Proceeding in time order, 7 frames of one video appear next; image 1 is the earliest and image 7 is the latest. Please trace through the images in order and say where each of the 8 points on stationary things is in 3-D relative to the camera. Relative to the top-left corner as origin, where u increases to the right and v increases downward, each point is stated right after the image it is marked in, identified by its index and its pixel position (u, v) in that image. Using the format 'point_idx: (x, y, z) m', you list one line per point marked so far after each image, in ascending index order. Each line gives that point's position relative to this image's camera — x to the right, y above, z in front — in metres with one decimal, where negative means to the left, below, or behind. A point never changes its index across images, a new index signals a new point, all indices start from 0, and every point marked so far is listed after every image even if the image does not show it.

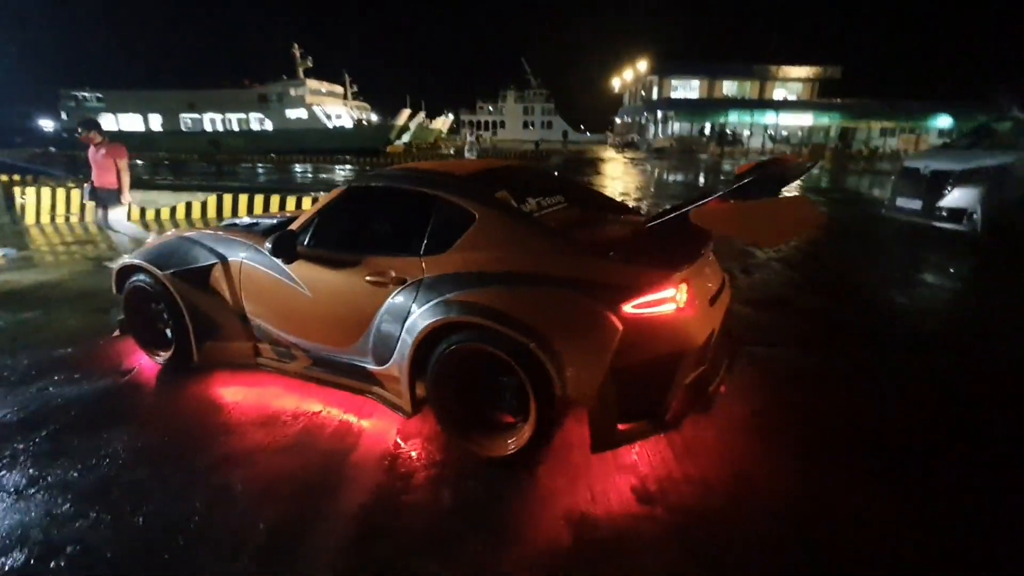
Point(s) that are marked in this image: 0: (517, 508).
0: (0.0, -1.1, +3.0) m
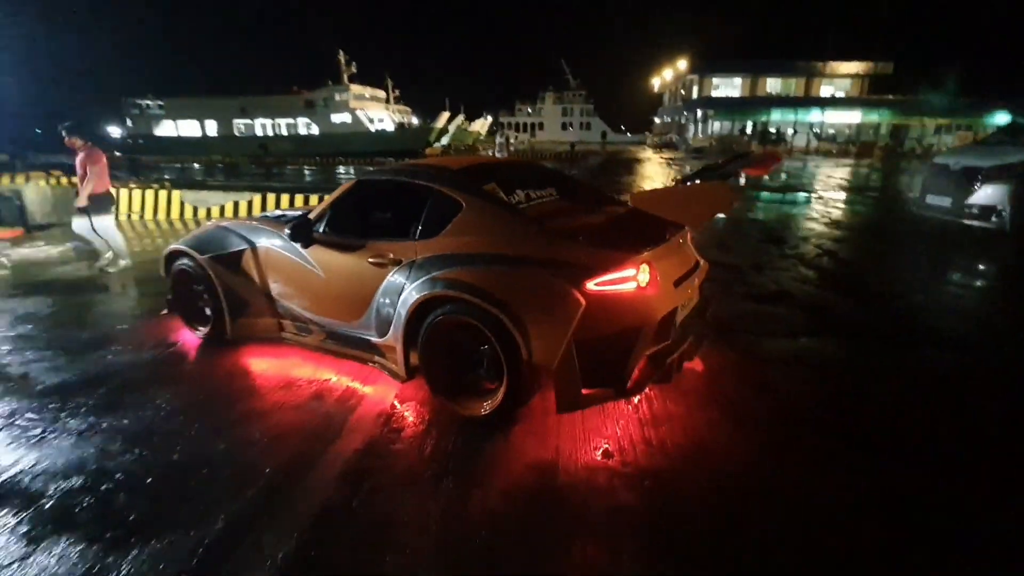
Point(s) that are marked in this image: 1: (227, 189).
0: (-0.1, -0.9, +3.5) m
1: (-7.1, +2.5, +17.0) m
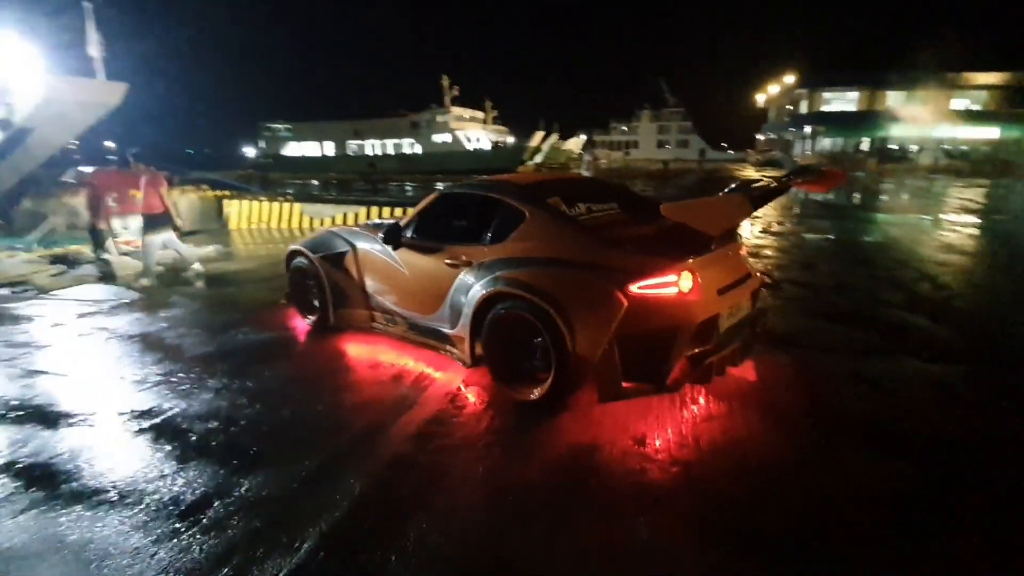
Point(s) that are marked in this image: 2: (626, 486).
0: (+0.1, -0.9, +4.0) m
1: (-4.7, +2.4, +18.5) m
2: (+0.6, -1.1, +3.7) m
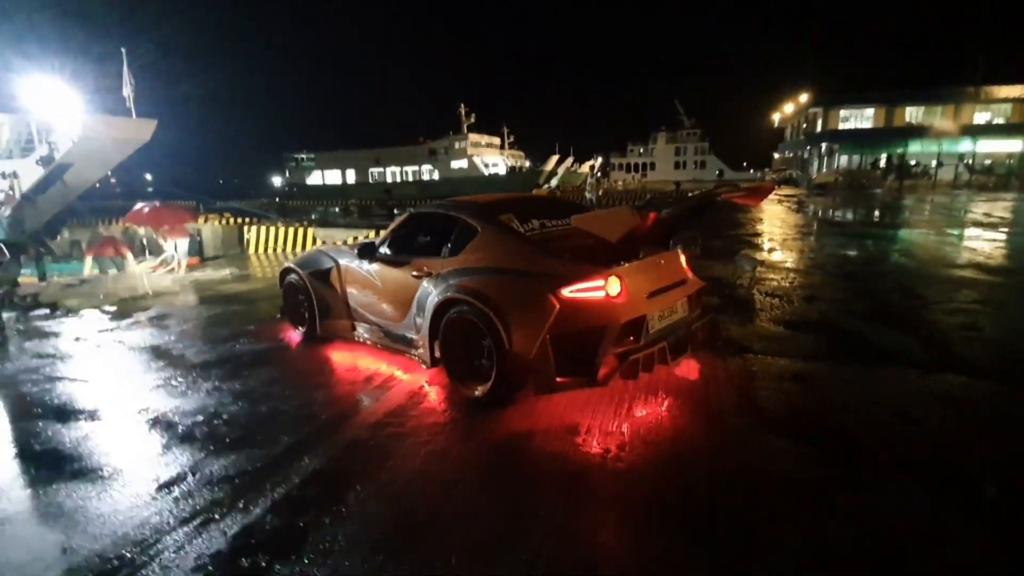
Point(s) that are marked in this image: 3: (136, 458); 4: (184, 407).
0: (-0.2, -1.0, +4.5) m
1: (-4.6, +1.7, +19.2) m
2: (+0.3, -1.1, +4.1) m
3: (-2.4, -1.1, +4.1) m
4: (-2.6, -0.9, +5.1) m
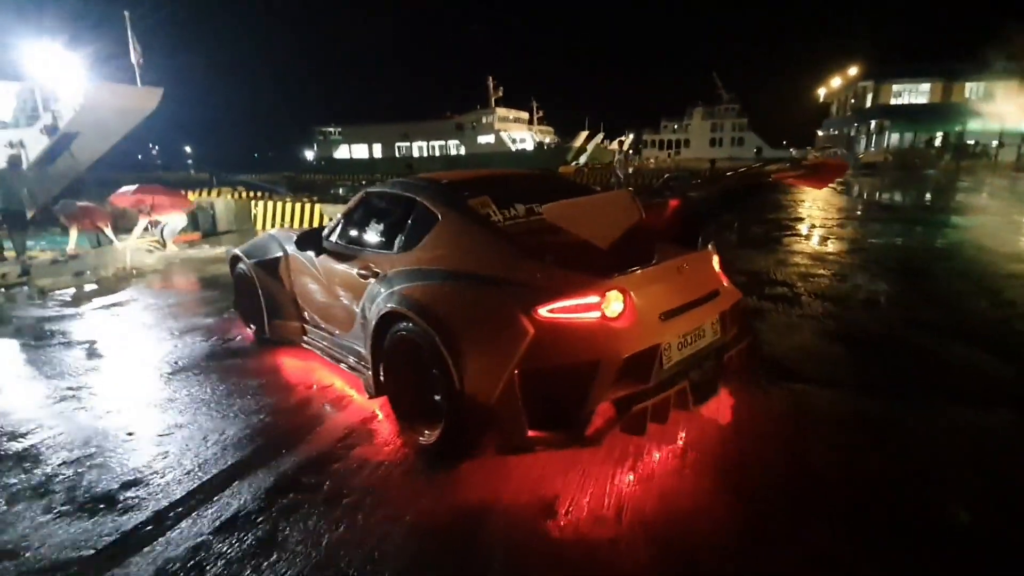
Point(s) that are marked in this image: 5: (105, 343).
0: (-0.5, -1.0, +3.3) m
1: (-4.1, +2.3, +18.1) m
2: (0.0, -1.2, +2.8) m
3: (-2.6, -1.1, +3.0) m
4: (-2.7, -0.9, +4.0) m
5: (-4.2, -0.5, +6.7) m
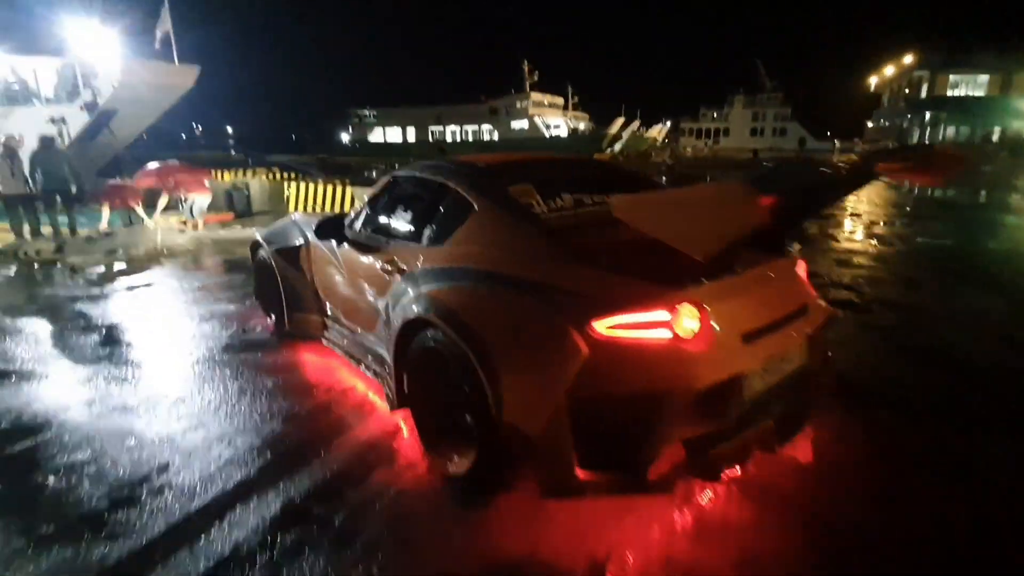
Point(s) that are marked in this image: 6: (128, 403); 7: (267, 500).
0: (-0.3, -1.0, +2.8) m
1: (-3.1, +2.7, +17.7) m
2: (+0.2, -1.2, +2.4) m
3: (-2.5, -1.1, +2.6) m
4: (-2.5, -0.9, +3.6) m
5: (-3.8, -0.4, +6.4) m
6: (-2.5, -0.7, +4.2) m
7: (-1.1, -1.0, +3.0) m
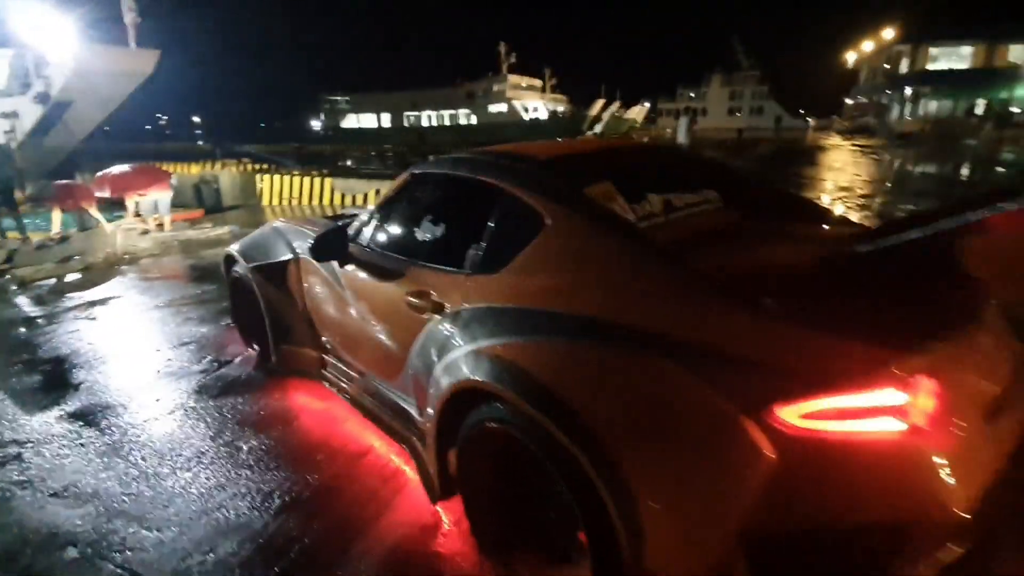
0: (+0.1, -1.2, +1.9) m
1: (-3.4, +2.7, +16.6) m
2: (+0.6, -1.4, +1.5) m
3: (-2.1, -1.3, +1.7) m
4: (-2.2, -1.1, +2.6) m
5: (-3.6, -0.6, +5.4) m
6: (-2.2, -1.0, +3.2) m
7: (-0.7, -1.2, +2.1) m
